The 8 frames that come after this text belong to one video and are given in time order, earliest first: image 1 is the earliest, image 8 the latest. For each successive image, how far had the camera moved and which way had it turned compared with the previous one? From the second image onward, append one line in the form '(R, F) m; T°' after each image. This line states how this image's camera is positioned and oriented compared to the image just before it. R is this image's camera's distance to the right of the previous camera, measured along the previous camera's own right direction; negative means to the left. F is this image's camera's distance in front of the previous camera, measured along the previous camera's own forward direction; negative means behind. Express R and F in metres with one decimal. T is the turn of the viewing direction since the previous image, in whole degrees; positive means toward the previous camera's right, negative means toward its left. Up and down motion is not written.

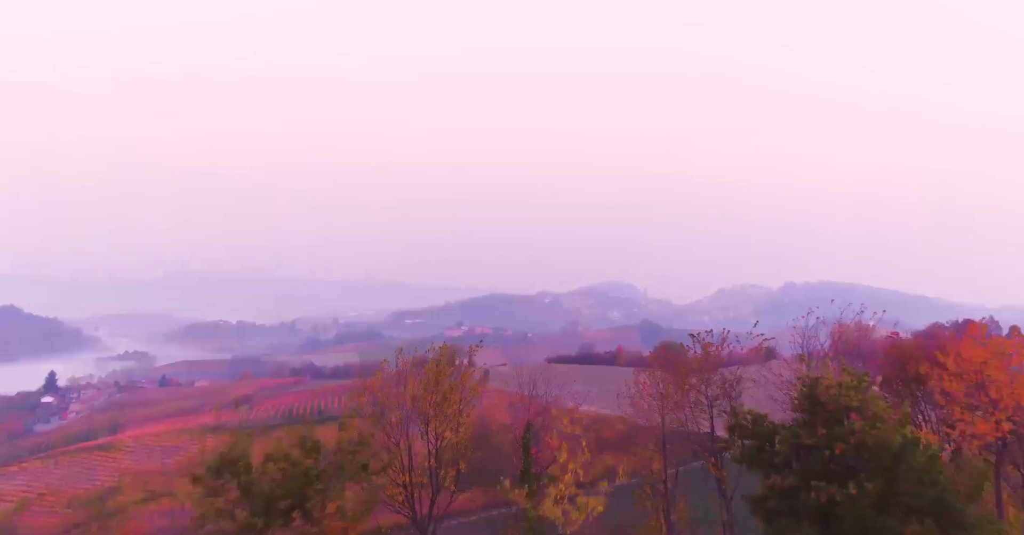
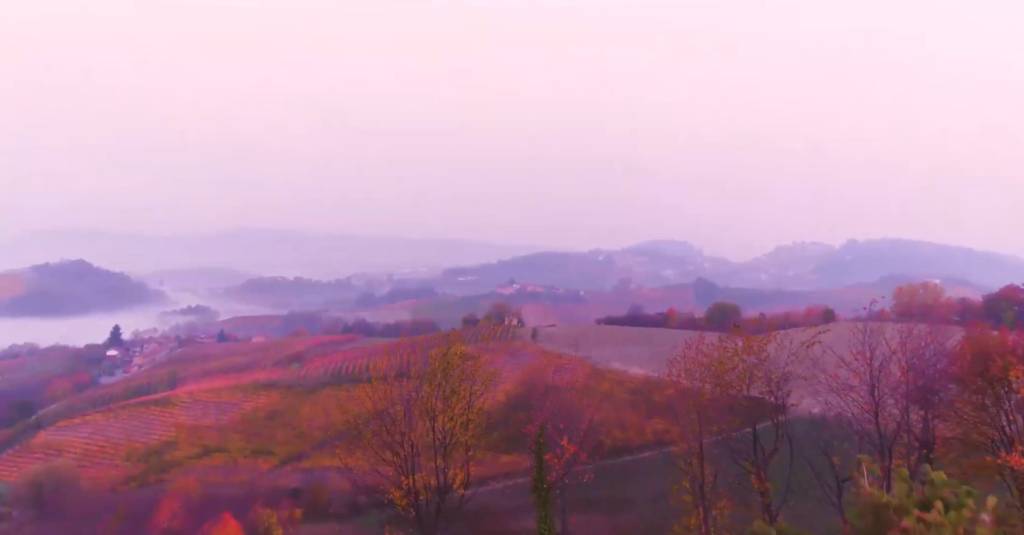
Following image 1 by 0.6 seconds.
(+0.2, +0.7) m; -4°
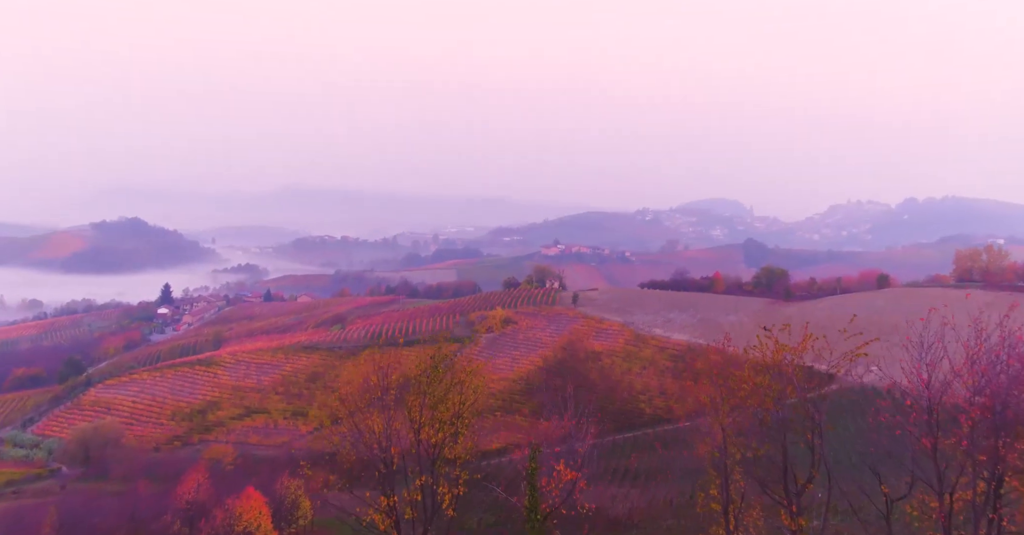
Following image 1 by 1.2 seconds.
(+0.3, +0.7) m; -3°
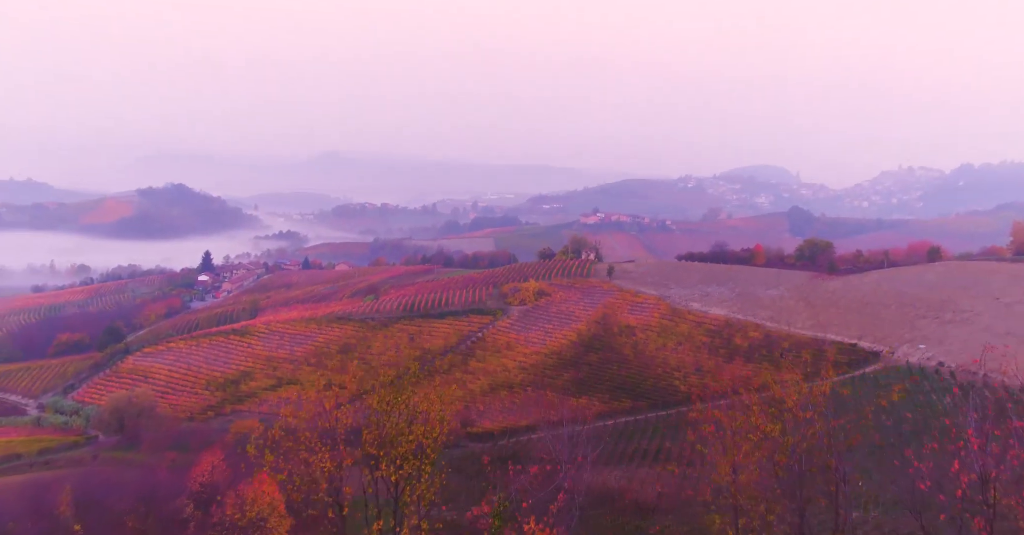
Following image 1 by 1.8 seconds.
(+0.3, +0.7) m; -3°
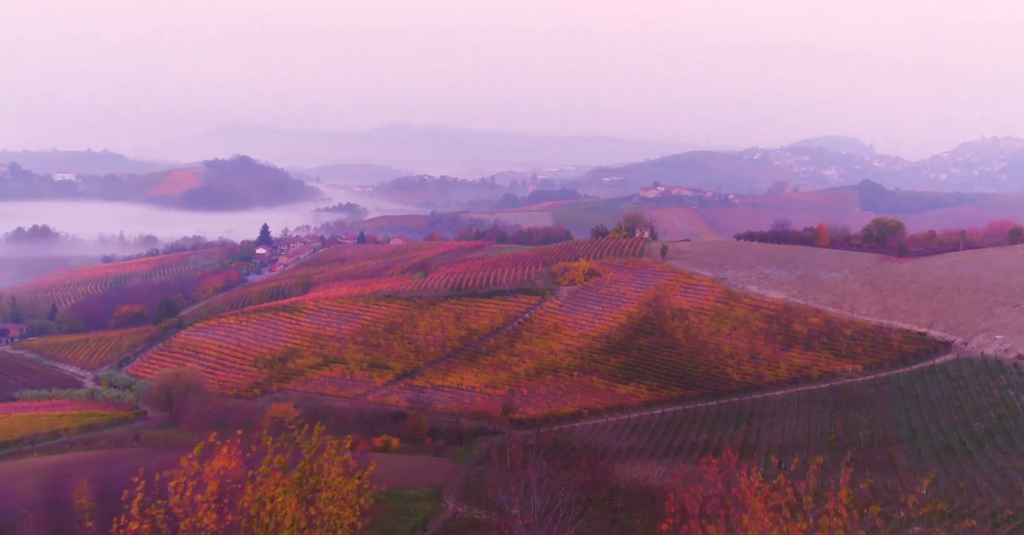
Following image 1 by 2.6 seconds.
(+0.5, +0.9) m; -4°
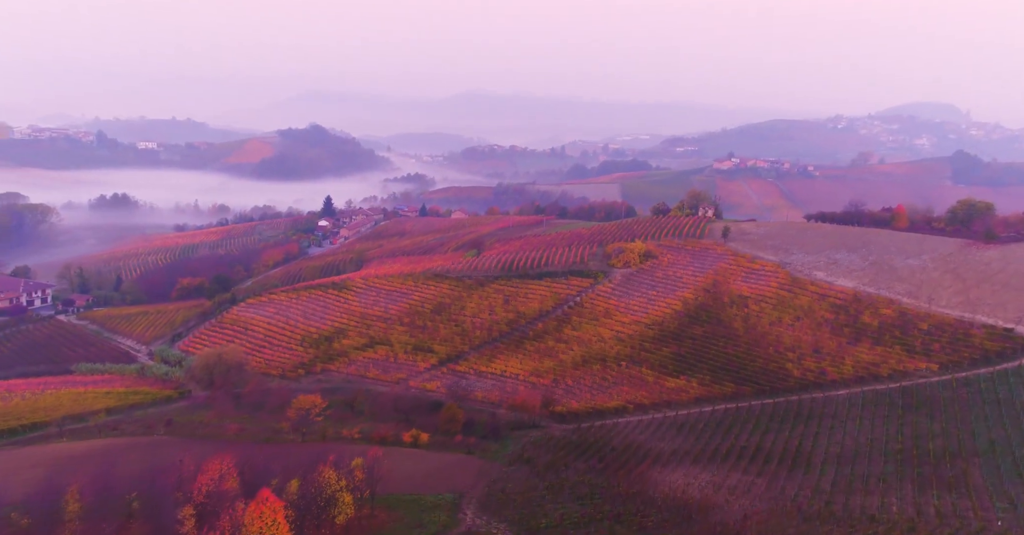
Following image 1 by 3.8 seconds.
(+0.9, +1.3) m; -5°
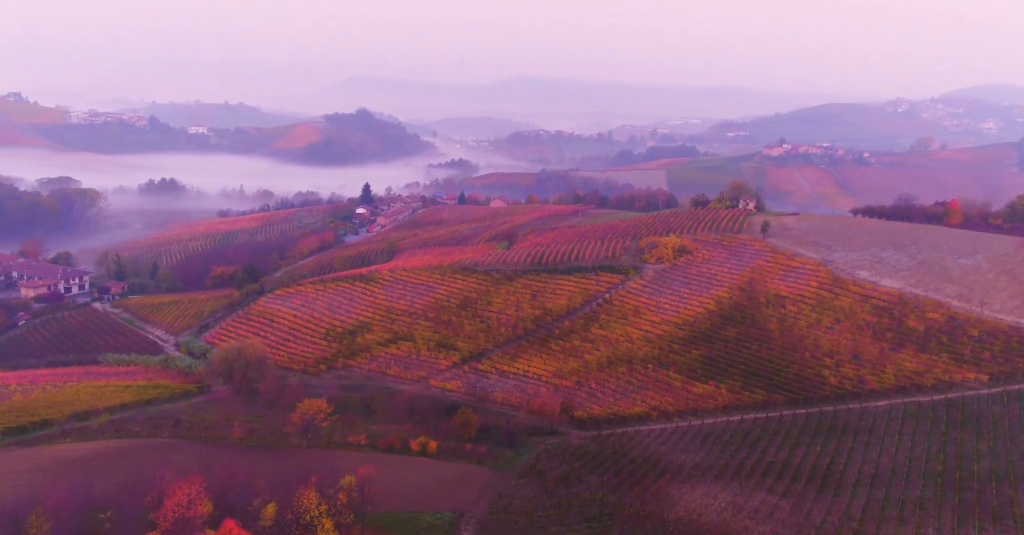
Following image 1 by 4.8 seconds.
(+0.8, +1.0) m; -3°
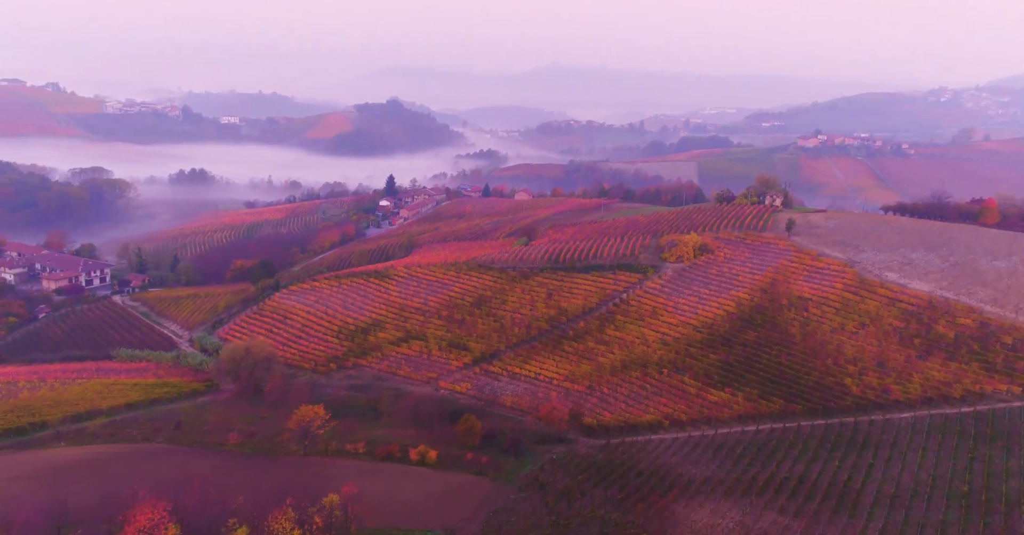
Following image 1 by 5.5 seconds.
(+0.7, +0.8) m; -2°
